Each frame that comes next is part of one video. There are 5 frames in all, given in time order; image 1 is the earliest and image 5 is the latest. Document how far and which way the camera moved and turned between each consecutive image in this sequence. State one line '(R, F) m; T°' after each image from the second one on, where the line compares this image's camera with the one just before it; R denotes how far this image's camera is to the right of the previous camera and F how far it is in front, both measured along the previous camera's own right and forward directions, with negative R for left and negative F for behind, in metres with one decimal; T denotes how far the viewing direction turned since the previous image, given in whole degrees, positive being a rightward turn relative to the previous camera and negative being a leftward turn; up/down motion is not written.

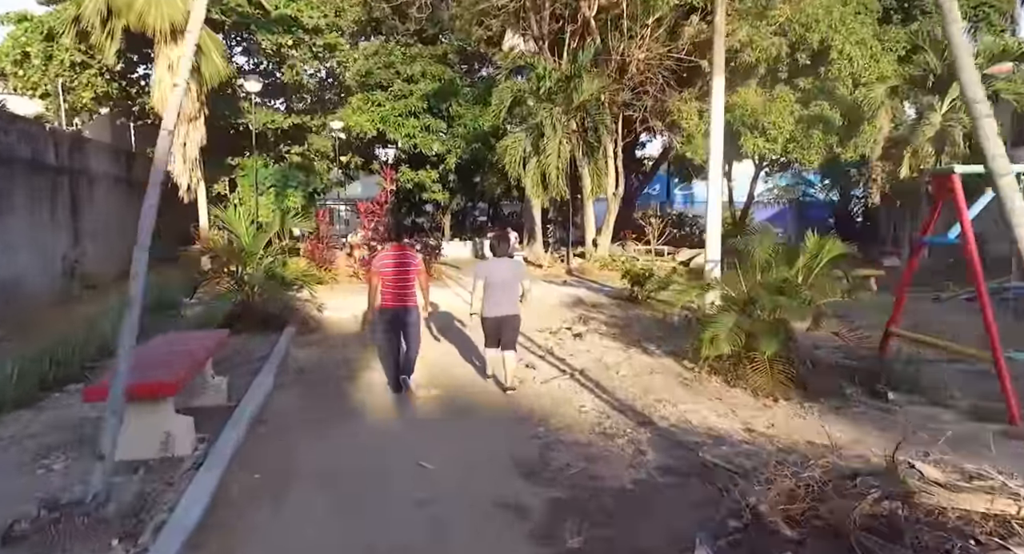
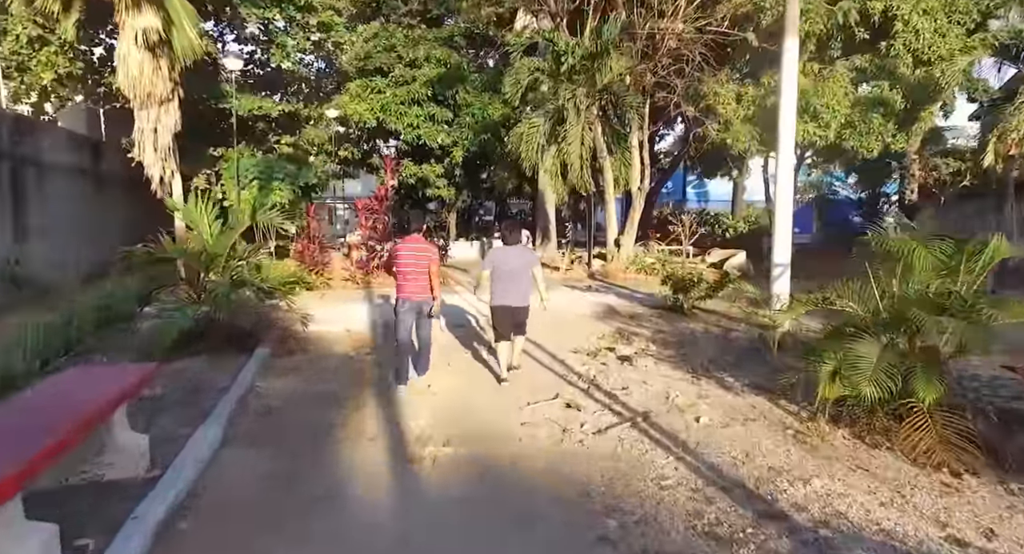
(-0.3, +1.6) m; 0°
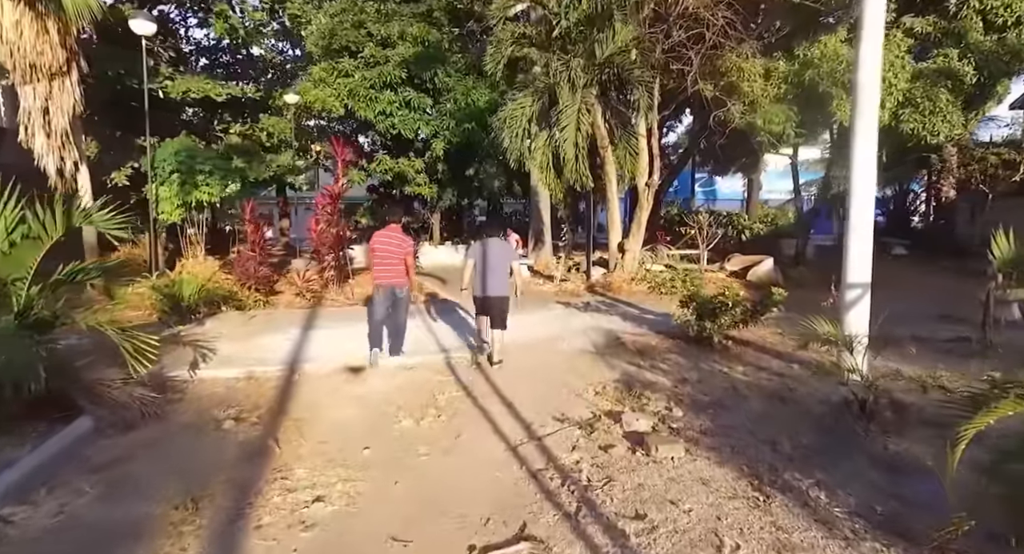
(+0.4, +2.3) m; 0°
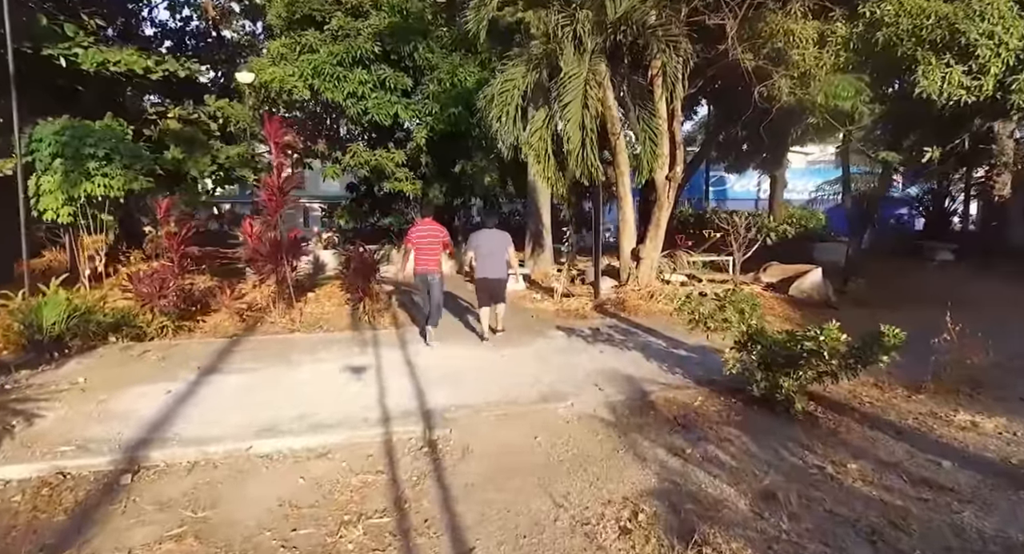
(+0.2, +2.3) m; 0°
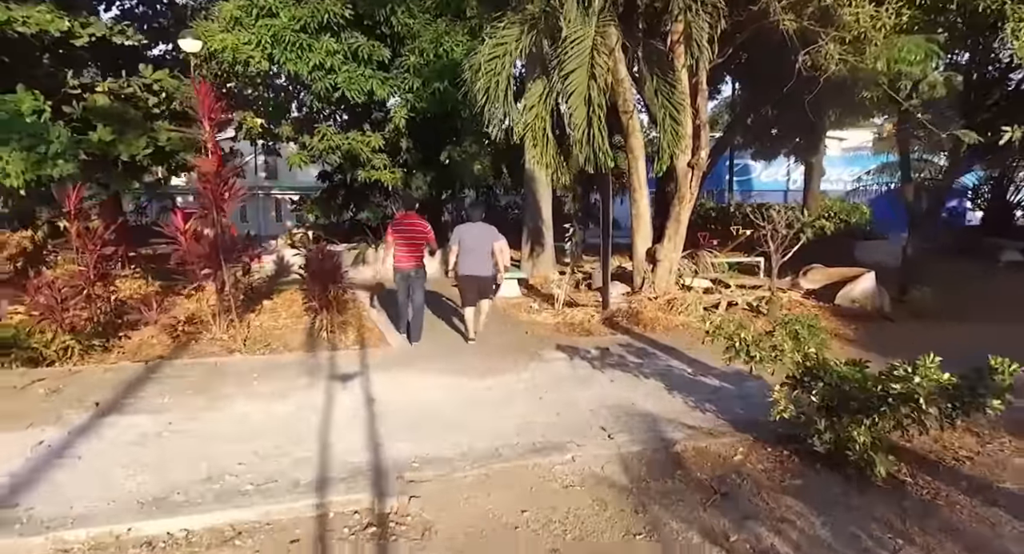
(+0.2, +1.2) m; -1°
